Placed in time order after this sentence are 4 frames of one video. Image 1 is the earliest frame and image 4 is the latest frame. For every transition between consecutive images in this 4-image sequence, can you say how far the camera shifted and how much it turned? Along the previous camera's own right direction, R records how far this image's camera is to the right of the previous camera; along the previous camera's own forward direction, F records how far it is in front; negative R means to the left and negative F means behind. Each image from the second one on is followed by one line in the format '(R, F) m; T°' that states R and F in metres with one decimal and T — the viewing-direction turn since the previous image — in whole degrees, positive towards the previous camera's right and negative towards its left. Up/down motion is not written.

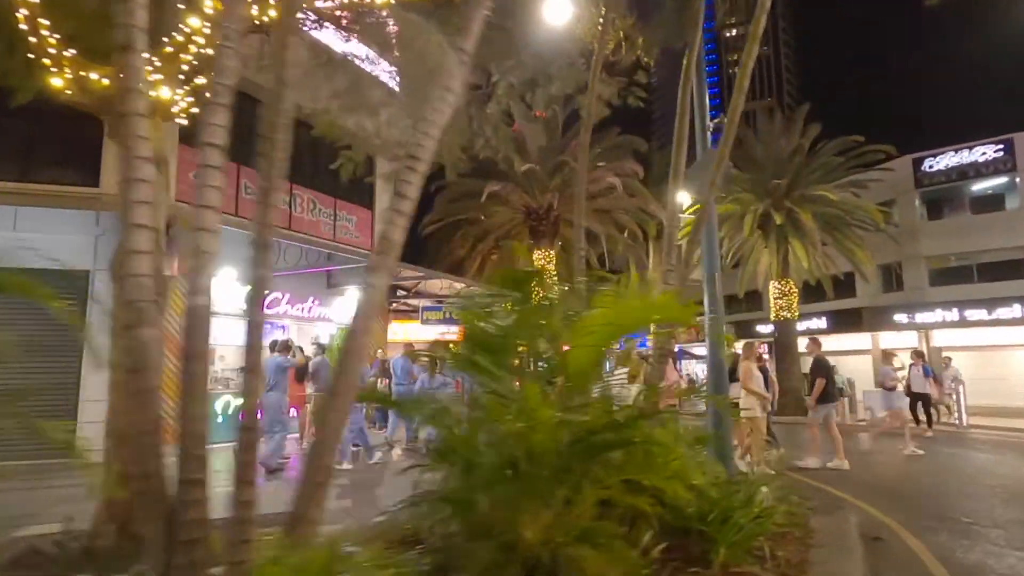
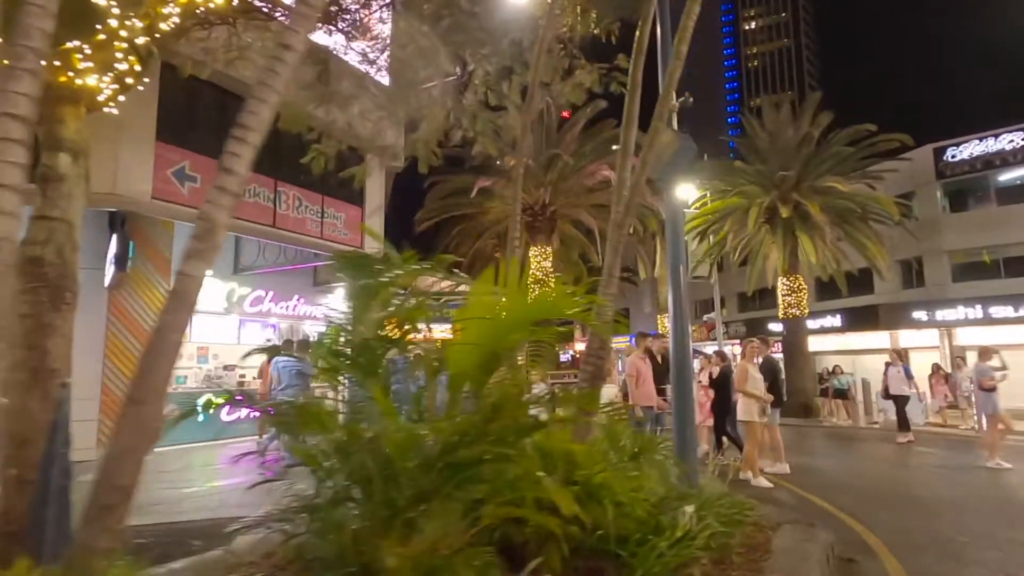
(+0.7, +0.5) m; -2°
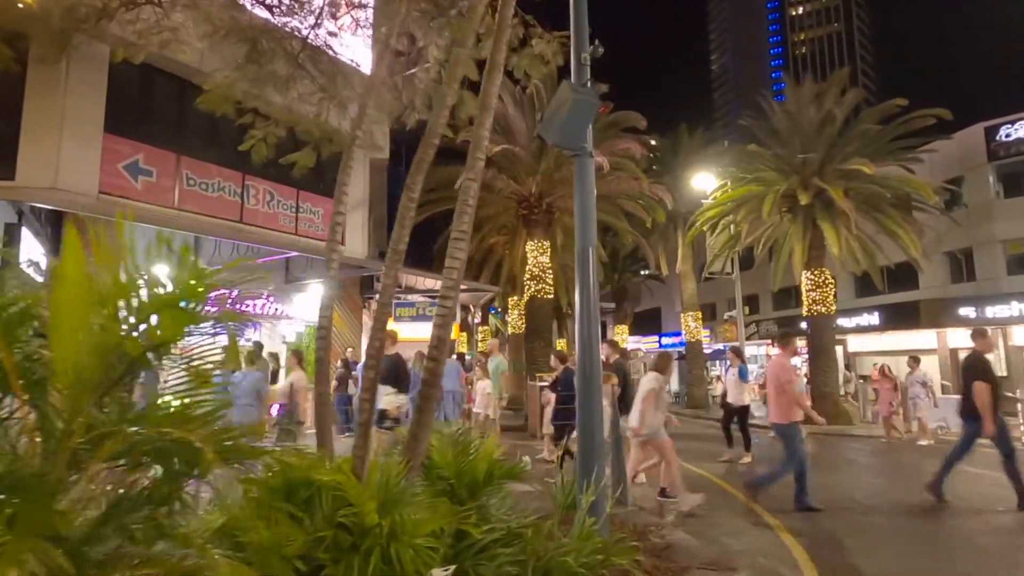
(+1.4, +1.1) m; -5°
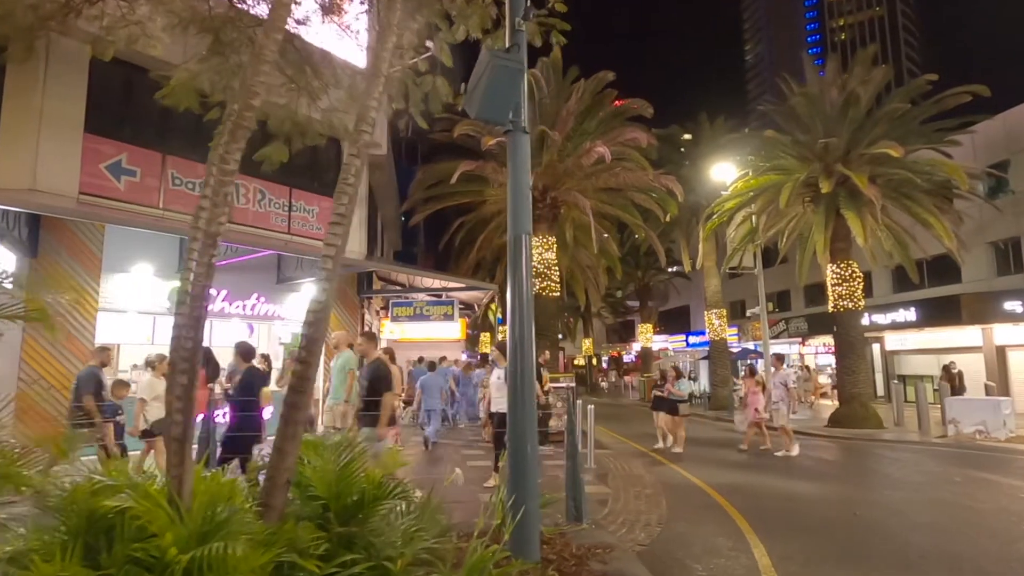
(+0.8, +0.6) m; -4°
